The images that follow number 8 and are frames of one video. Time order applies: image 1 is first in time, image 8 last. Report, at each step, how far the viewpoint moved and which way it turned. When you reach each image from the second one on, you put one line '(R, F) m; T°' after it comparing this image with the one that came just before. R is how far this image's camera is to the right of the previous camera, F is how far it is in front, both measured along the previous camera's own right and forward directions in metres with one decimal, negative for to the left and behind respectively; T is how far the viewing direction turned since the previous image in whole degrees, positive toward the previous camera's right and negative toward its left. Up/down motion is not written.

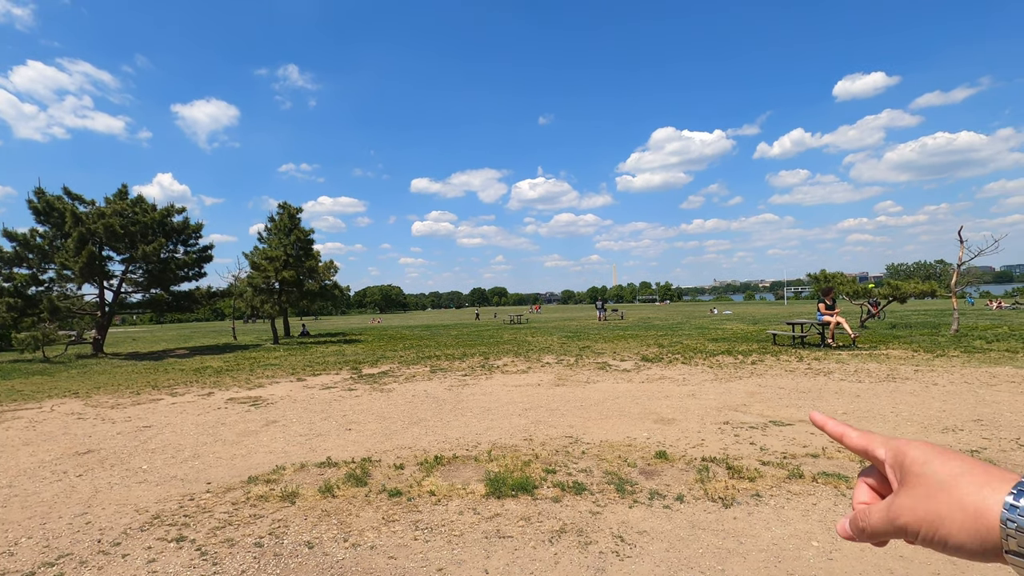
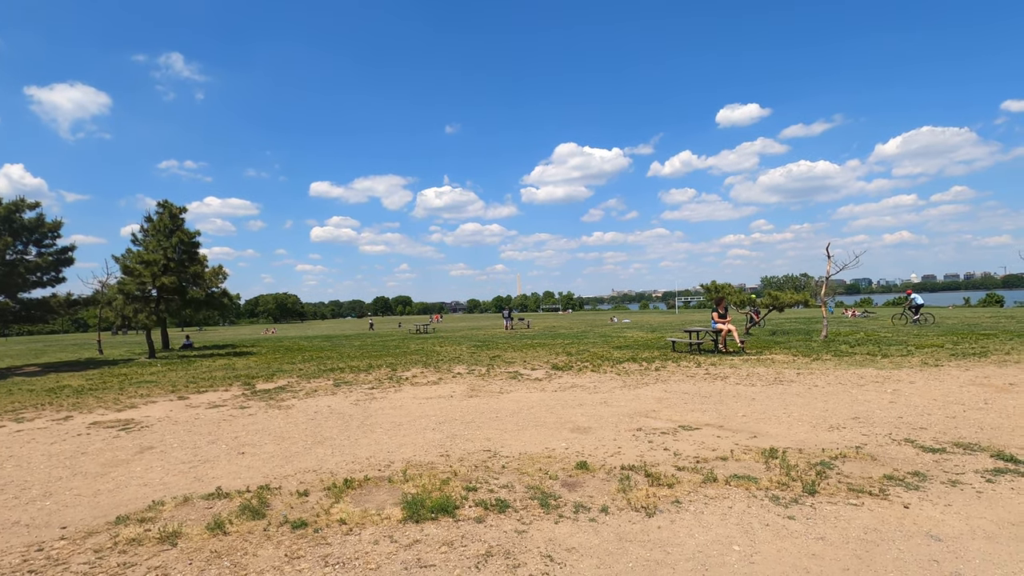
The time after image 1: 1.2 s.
(-0.2, +0.3) m; +10°
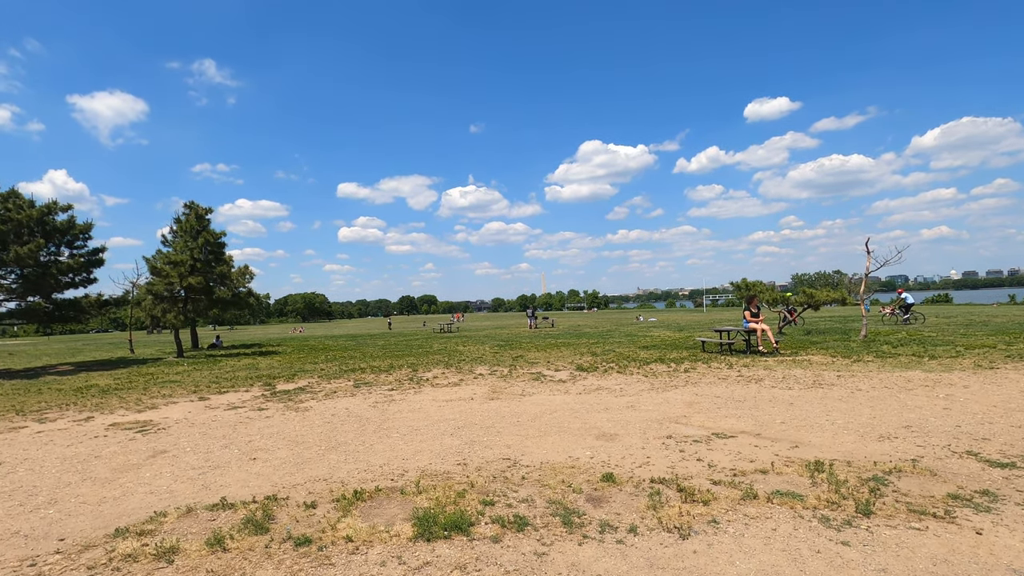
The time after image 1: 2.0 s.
(+0.1, +0.5) m; -3°
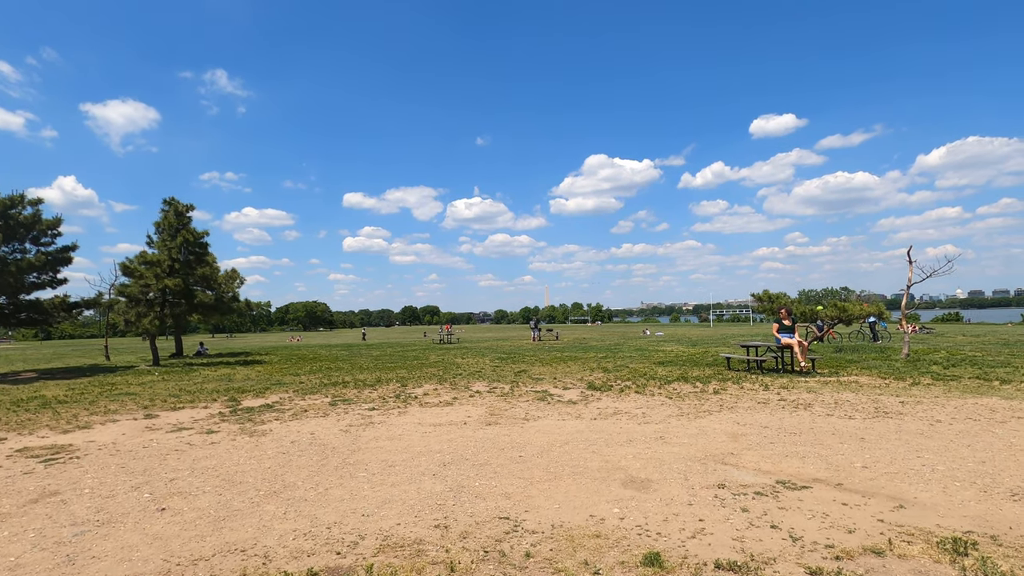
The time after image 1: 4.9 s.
(0.0, +2.1) m; 0°
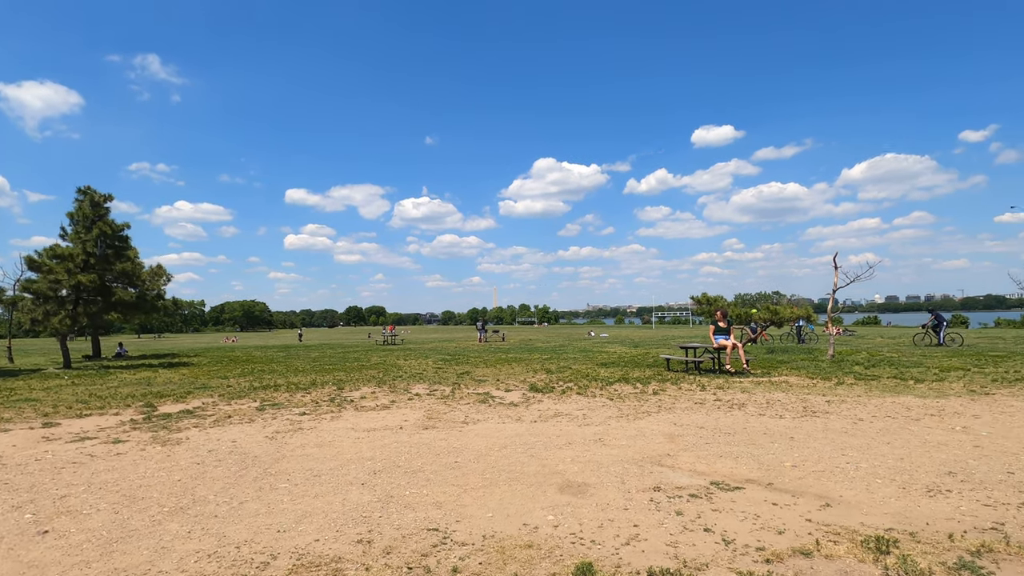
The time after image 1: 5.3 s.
(+0.2, +0.3) m; +6°
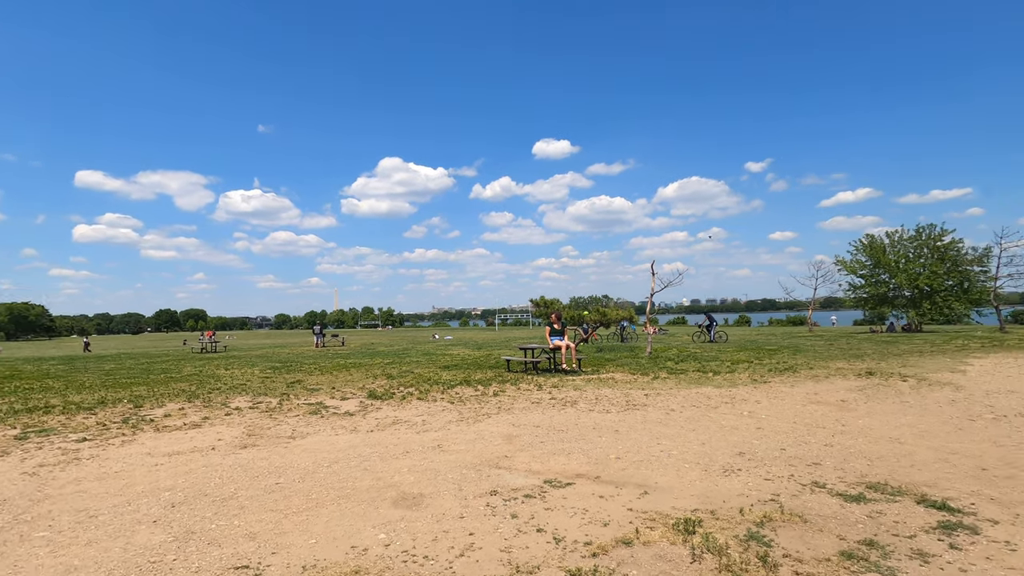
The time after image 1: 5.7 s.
(+0.1, +0.3) m; +17°
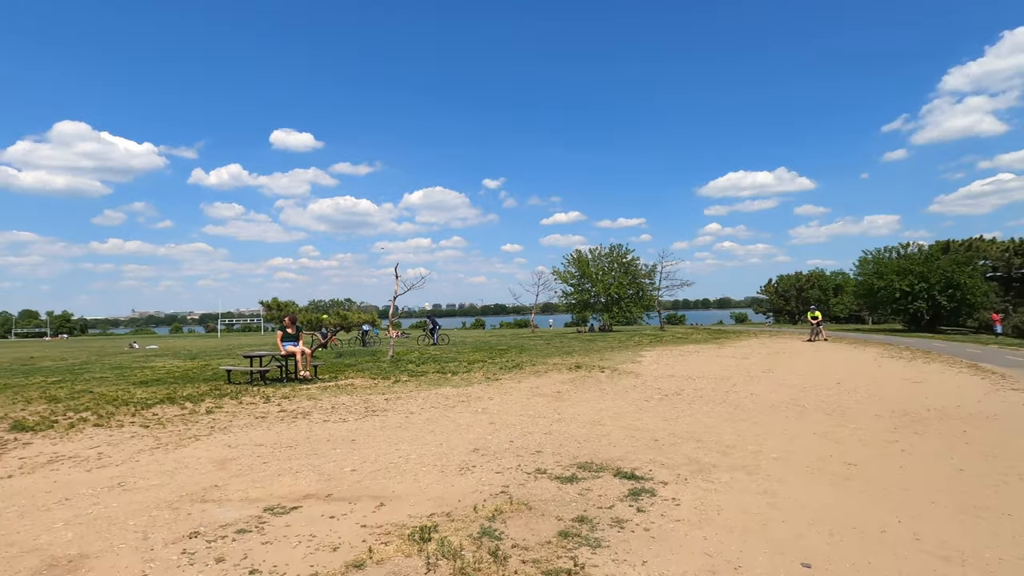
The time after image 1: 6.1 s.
(+0.1, +0.3) m; +28°
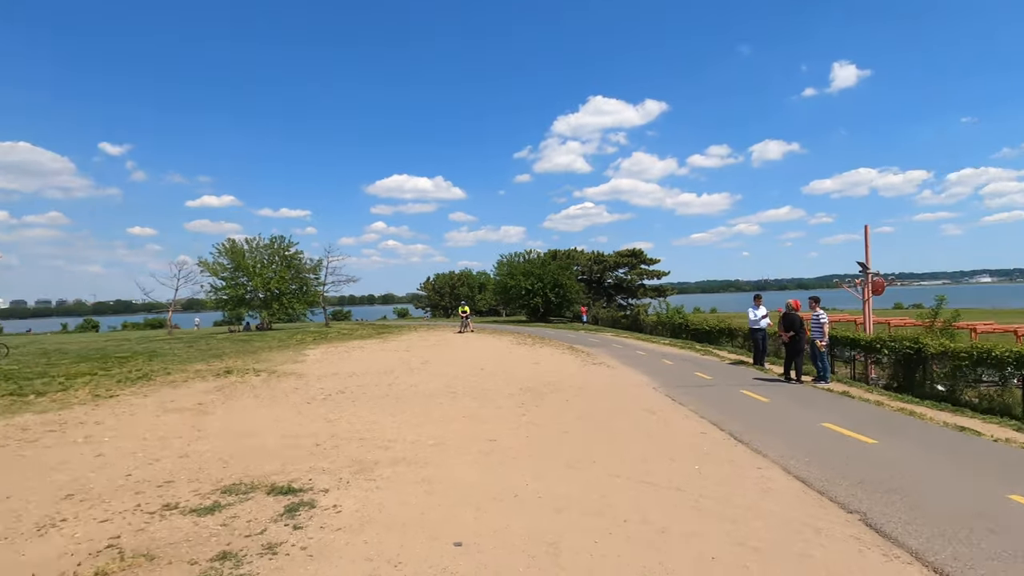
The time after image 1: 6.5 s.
(+0.1, +0.2) m; +36°
